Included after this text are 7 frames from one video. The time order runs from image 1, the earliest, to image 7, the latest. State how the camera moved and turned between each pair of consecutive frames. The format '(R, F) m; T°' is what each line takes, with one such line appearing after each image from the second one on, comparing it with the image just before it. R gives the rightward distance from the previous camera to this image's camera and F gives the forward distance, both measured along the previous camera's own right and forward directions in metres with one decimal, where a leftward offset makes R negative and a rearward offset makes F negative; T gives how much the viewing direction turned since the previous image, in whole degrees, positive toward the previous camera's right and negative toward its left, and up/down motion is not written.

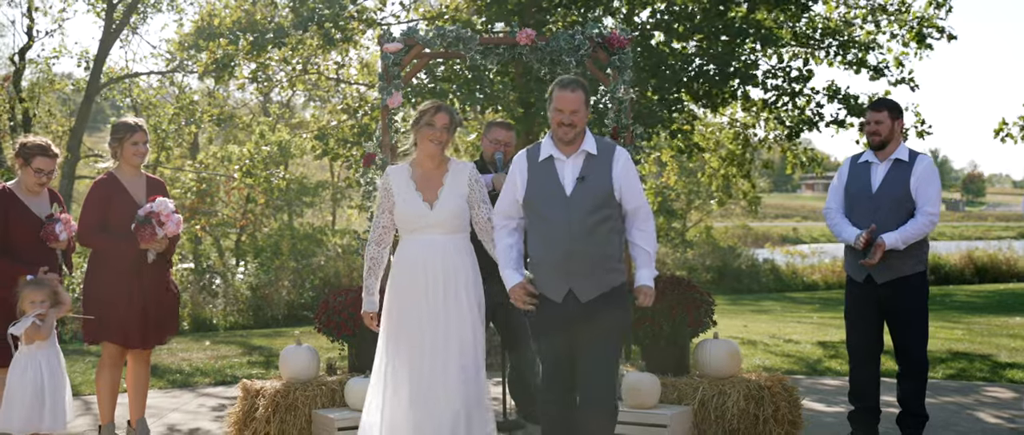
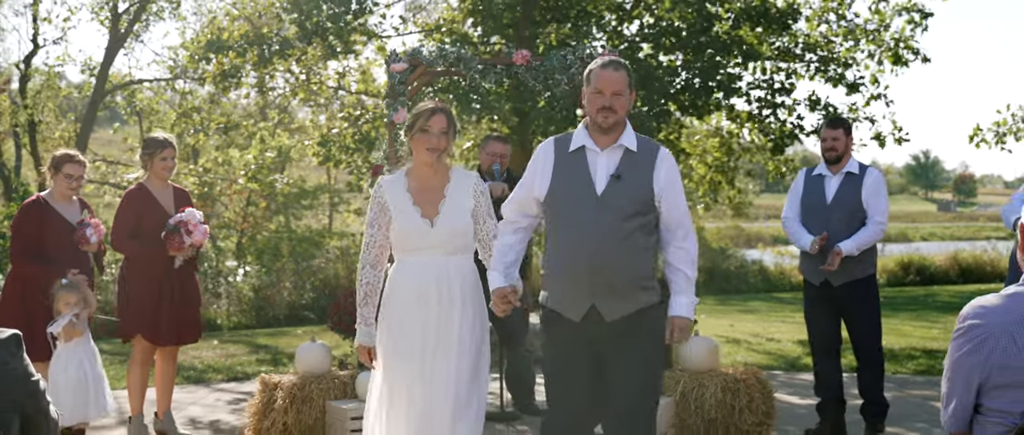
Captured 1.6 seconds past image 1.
(0.0, -0.5) m; 0°
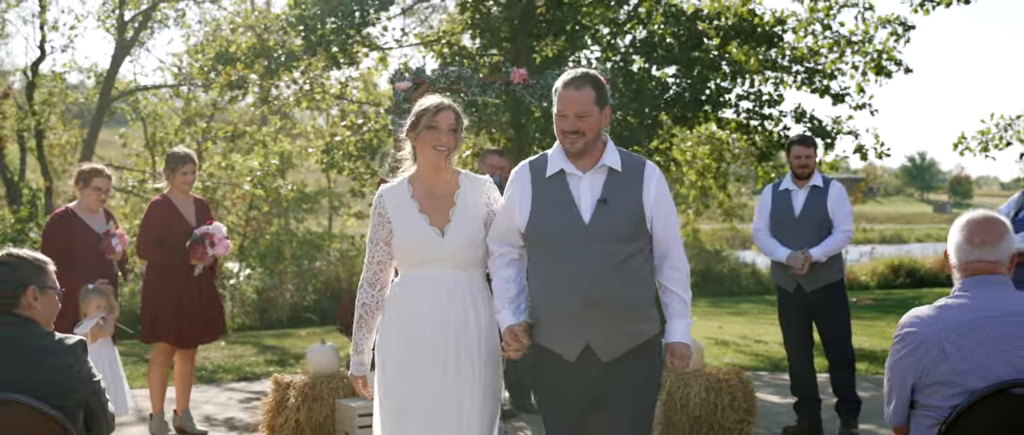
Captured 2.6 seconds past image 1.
(0.0, -0.4) m; 0°
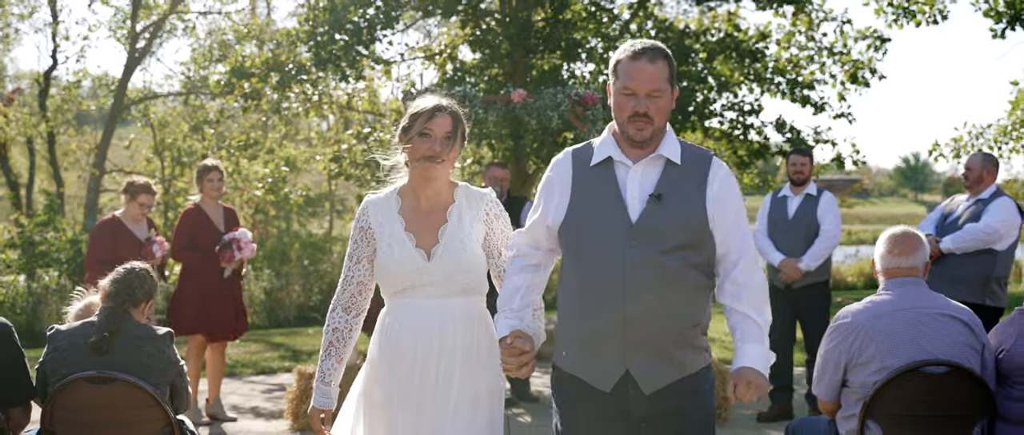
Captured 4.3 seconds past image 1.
(0.0, -0.7) m; 0°
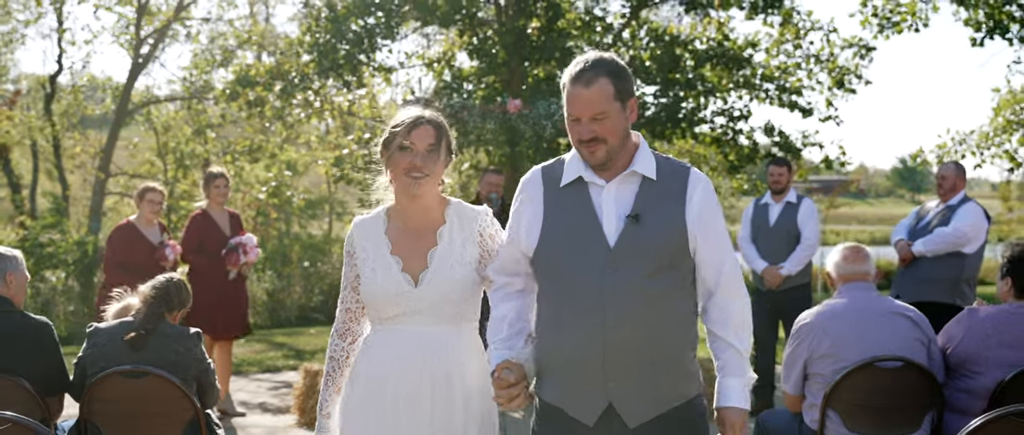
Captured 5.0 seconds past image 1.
(0.0, -0.4) m; 0°
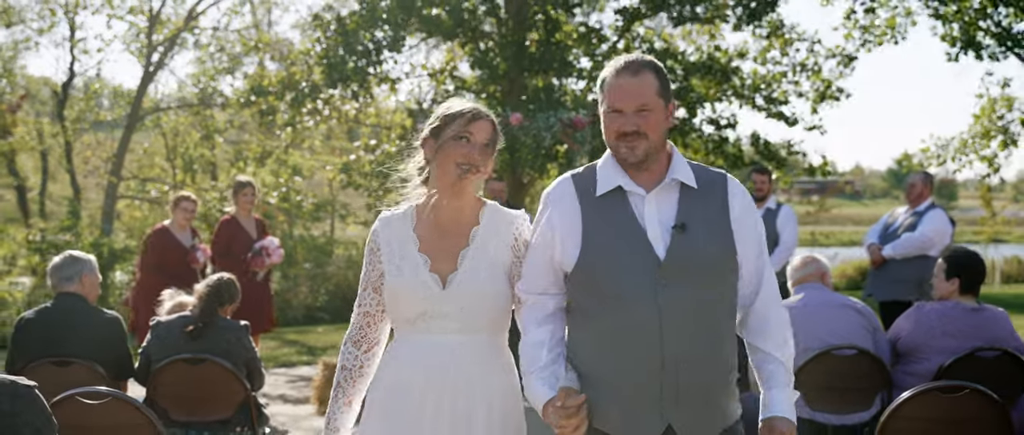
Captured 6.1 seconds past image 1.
(0.0, -0.6) m; 0°
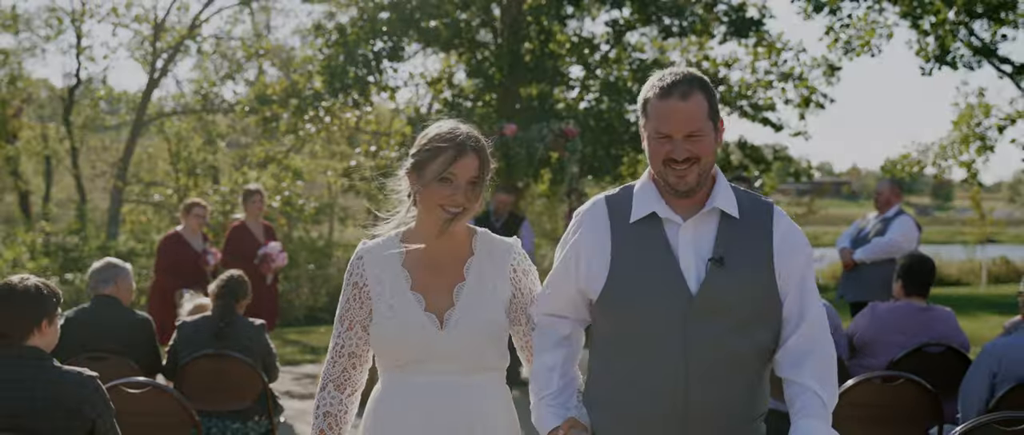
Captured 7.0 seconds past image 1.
(0.0, -0.5) m; 0°
